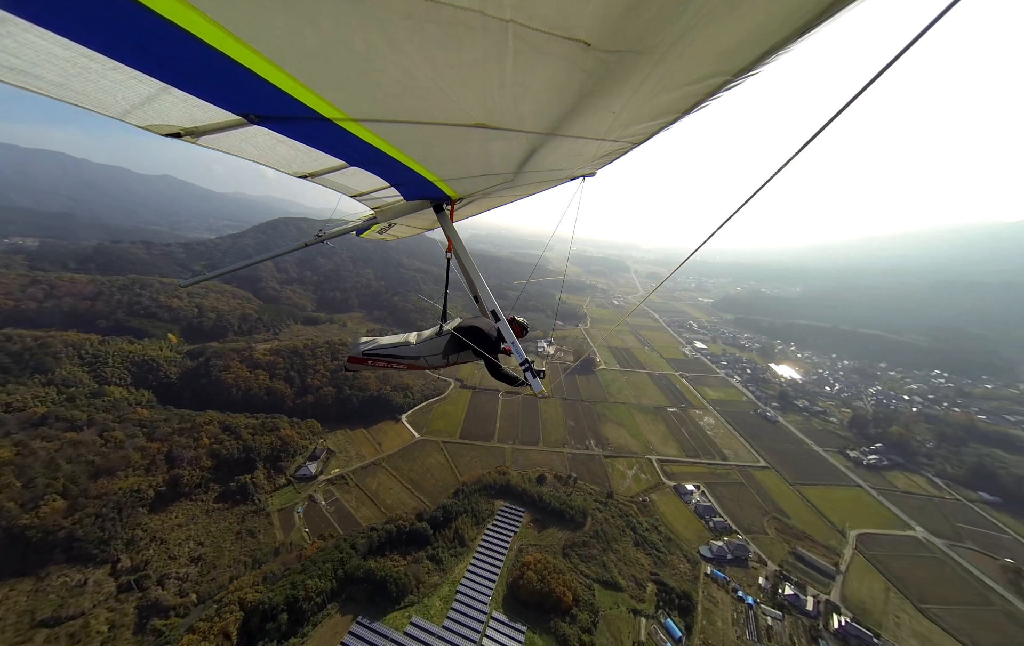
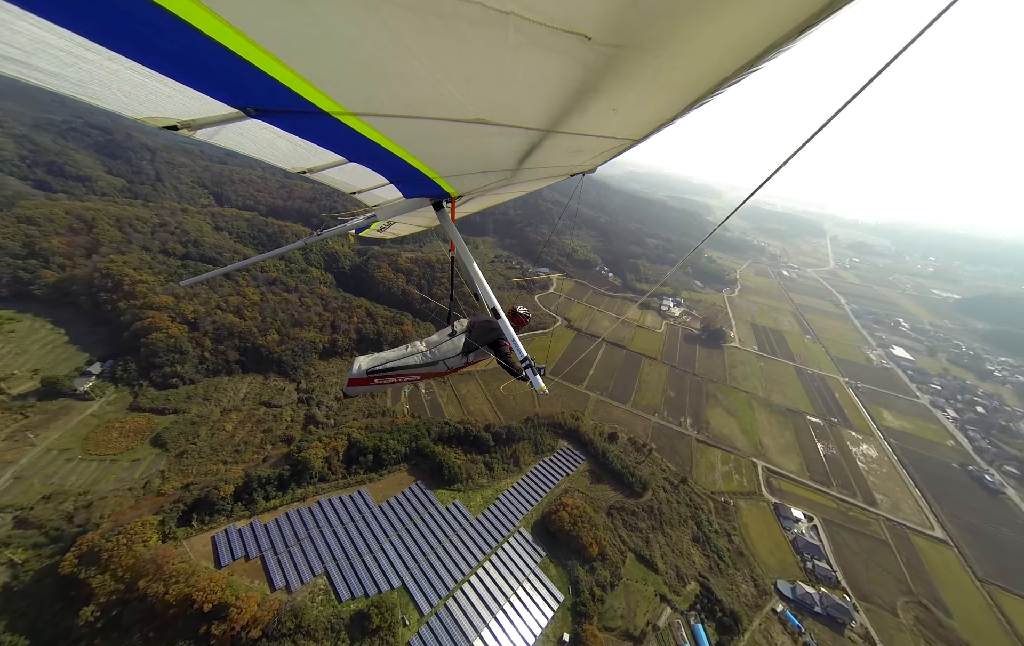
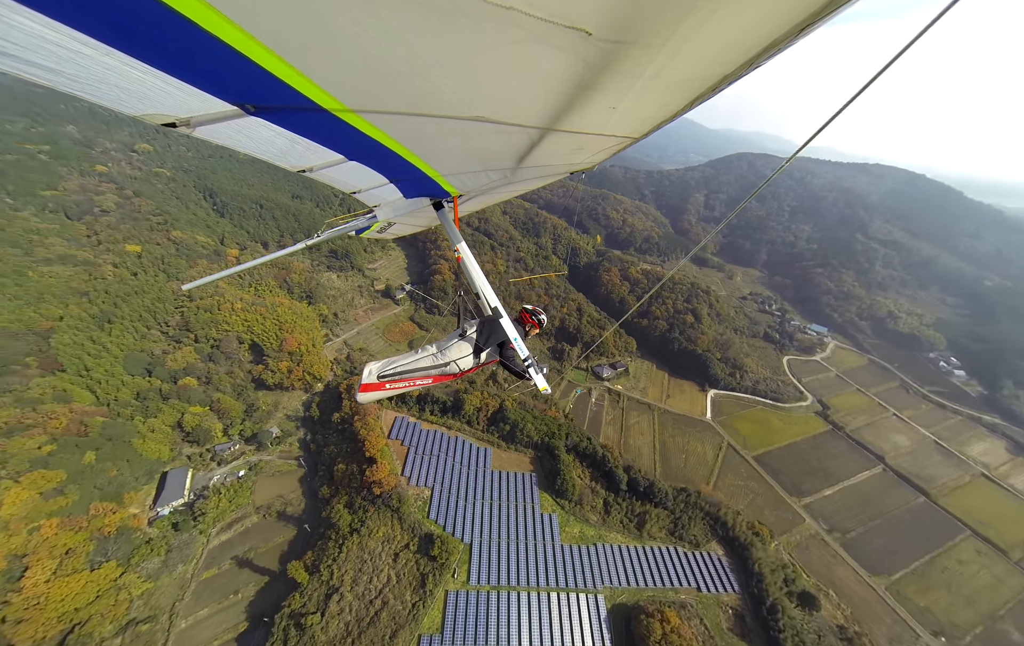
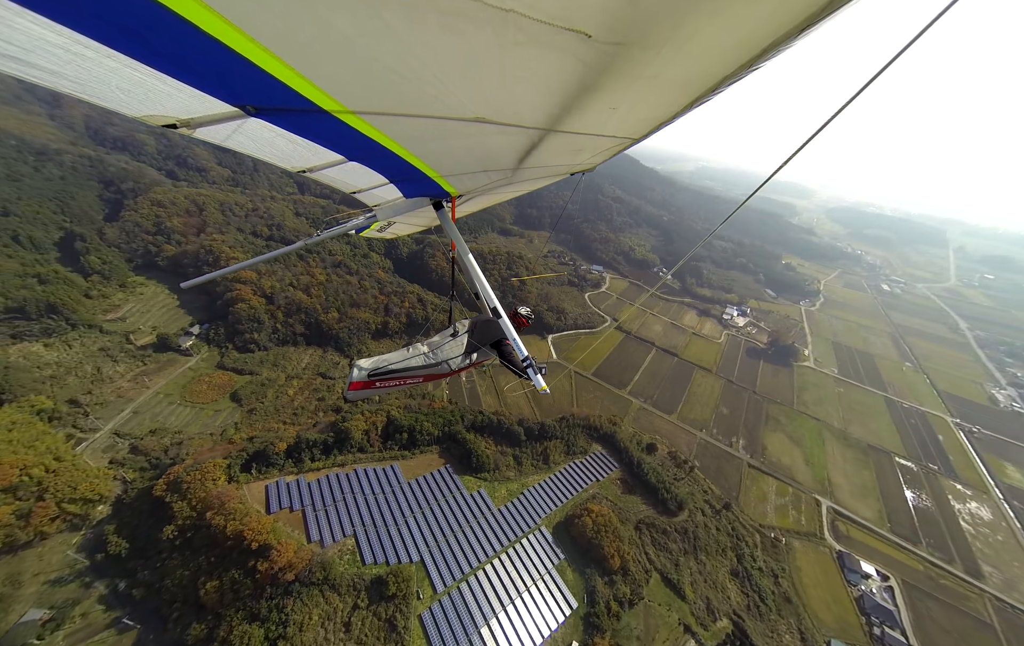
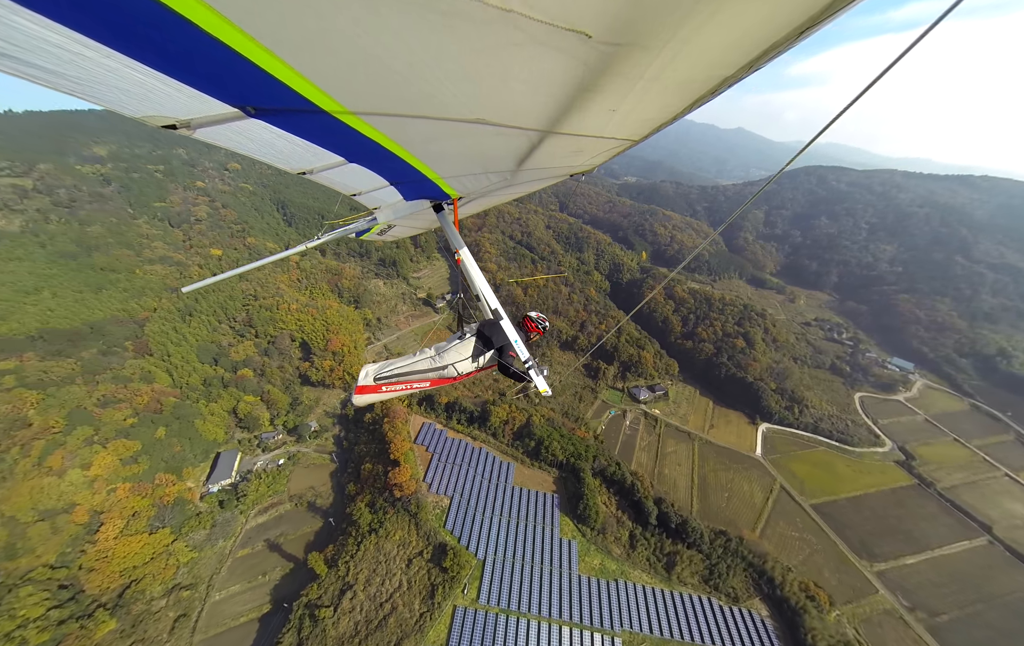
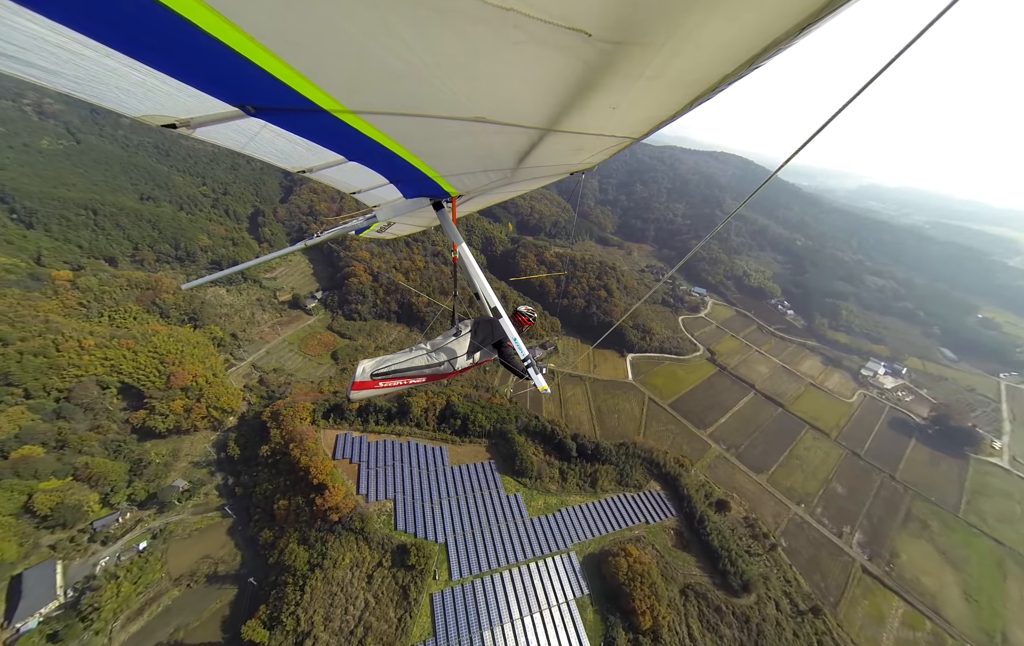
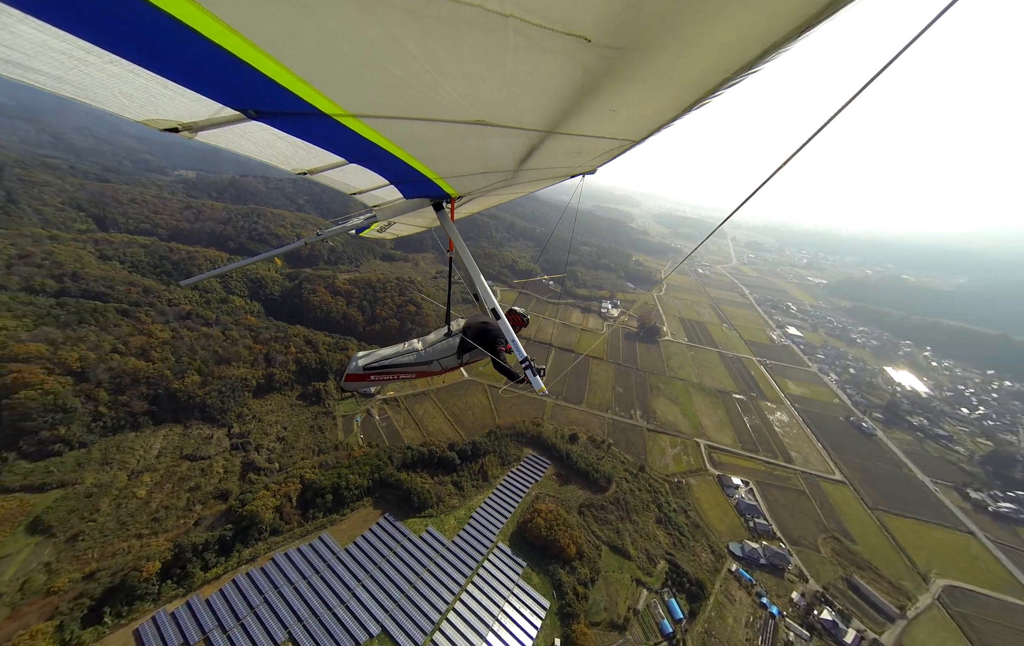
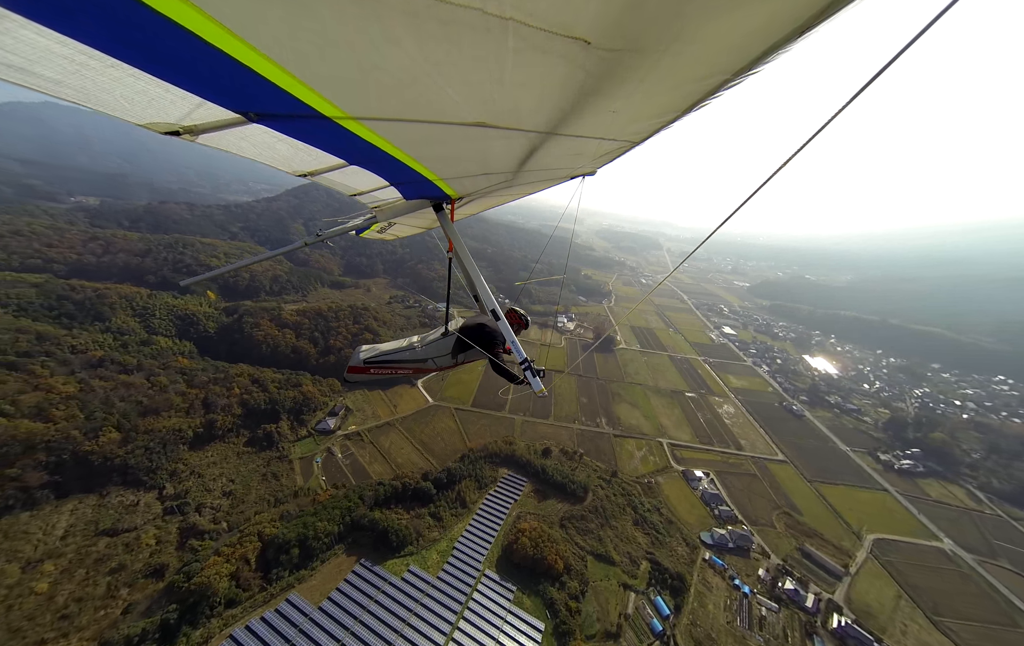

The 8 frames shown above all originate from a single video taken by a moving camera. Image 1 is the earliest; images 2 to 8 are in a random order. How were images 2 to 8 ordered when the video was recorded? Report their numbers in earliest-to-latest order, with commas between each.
8, 7, 2, 4, 6, 3, 5
